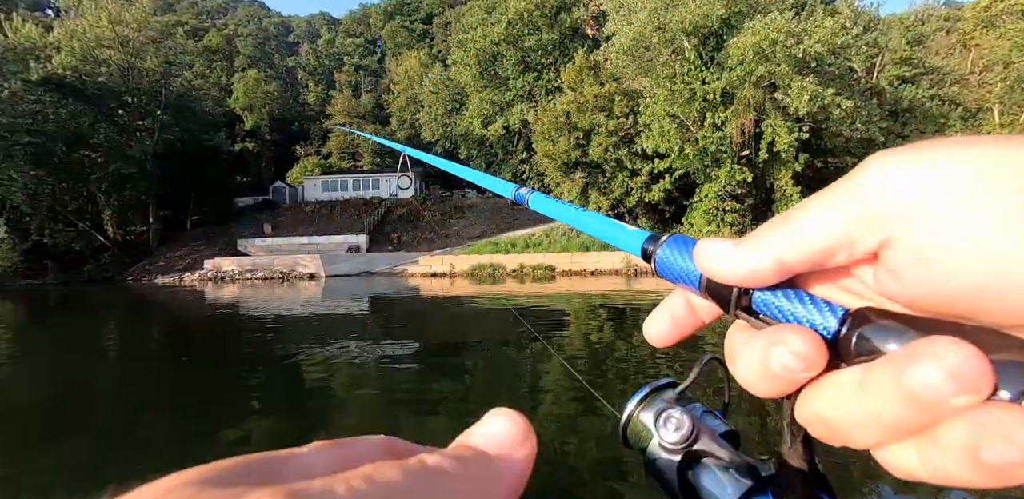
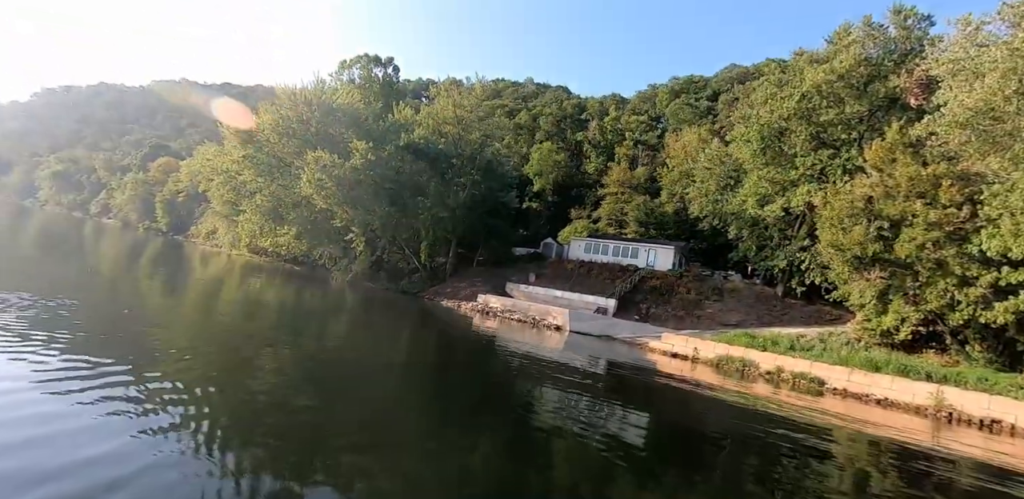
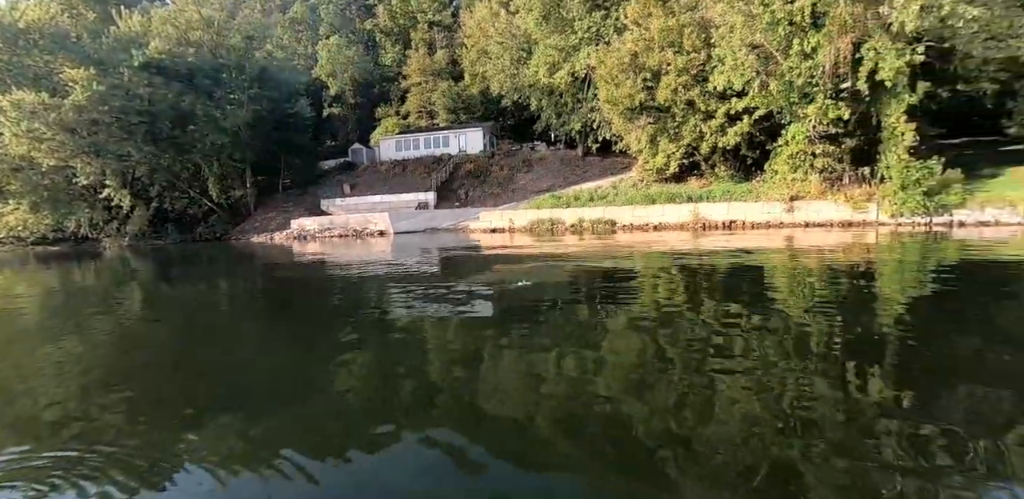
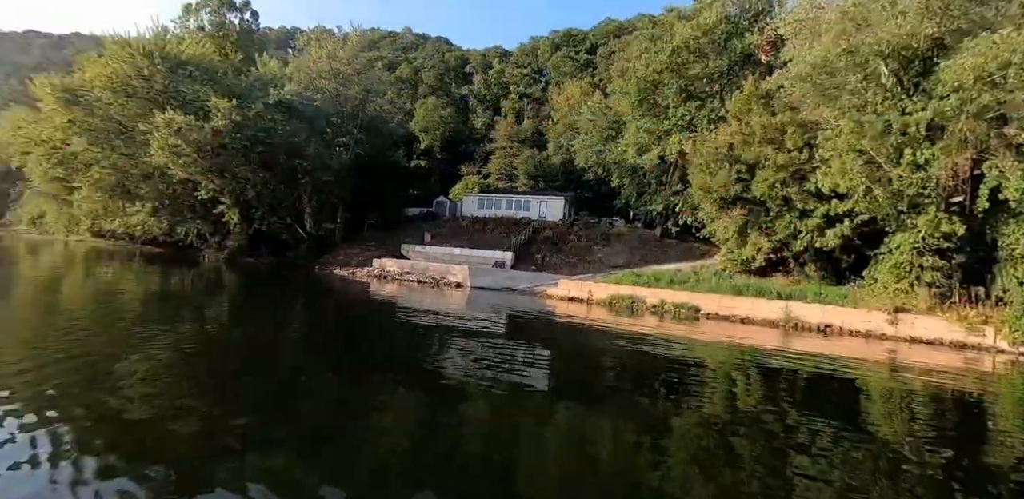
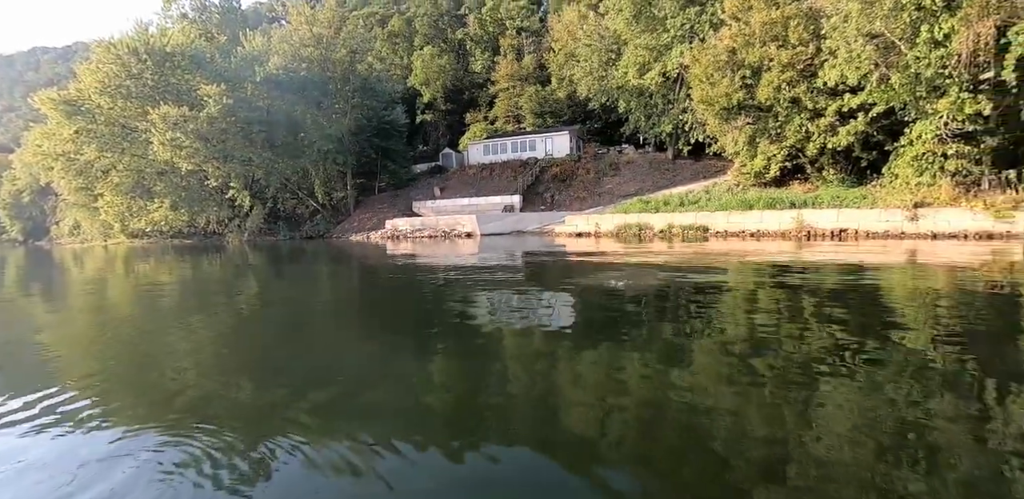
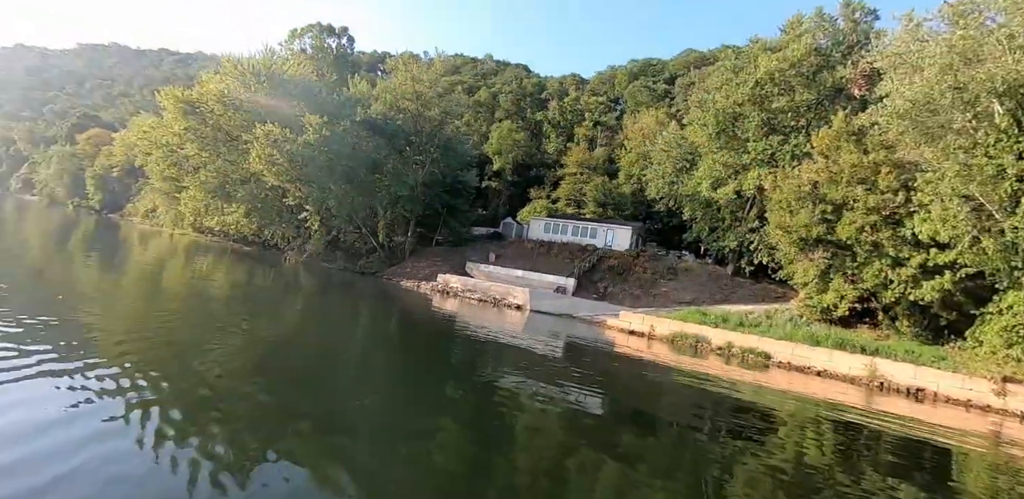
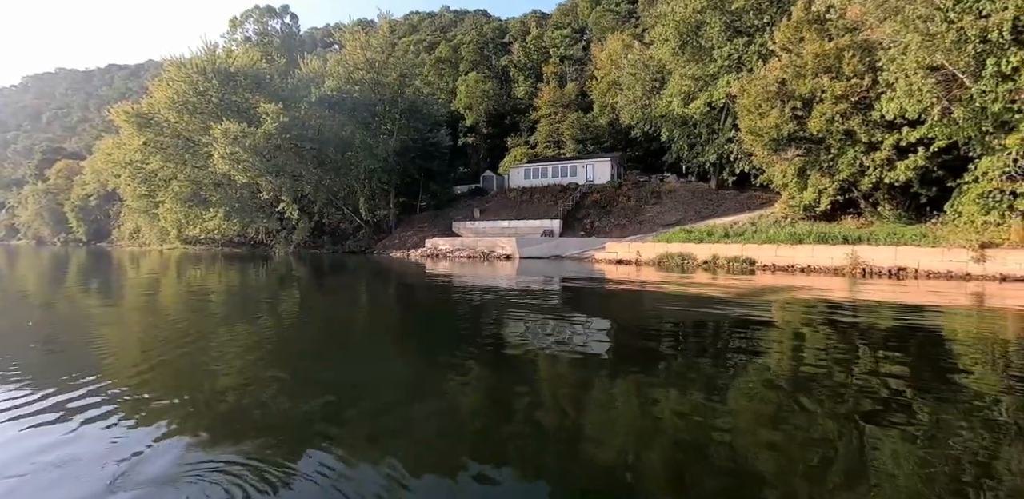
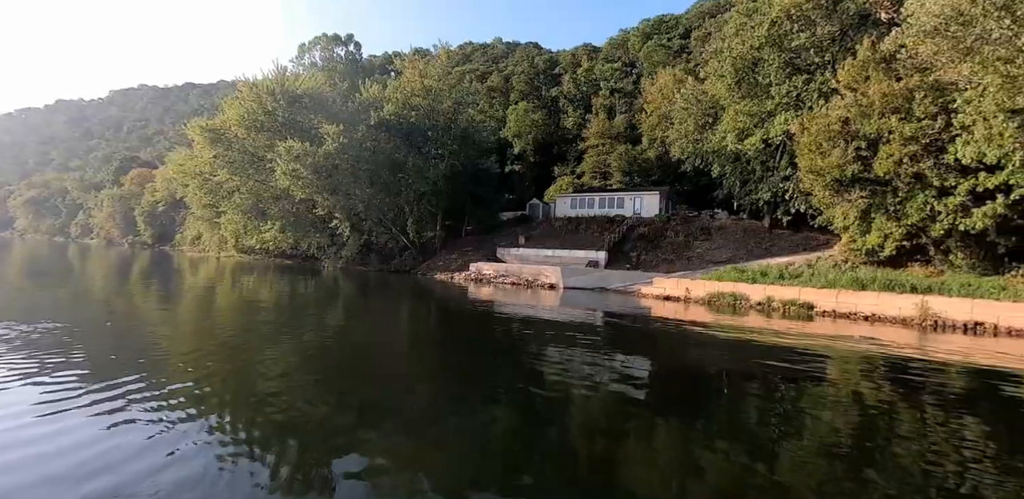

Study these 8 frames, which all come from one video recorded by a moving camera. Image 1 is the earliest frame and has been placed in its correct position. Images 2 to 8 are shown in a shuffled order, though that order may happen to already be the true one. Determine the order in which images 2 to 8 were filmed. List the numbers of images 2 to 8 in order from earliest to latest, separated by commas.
4, 6, 2, 8, 7, 5, 3
